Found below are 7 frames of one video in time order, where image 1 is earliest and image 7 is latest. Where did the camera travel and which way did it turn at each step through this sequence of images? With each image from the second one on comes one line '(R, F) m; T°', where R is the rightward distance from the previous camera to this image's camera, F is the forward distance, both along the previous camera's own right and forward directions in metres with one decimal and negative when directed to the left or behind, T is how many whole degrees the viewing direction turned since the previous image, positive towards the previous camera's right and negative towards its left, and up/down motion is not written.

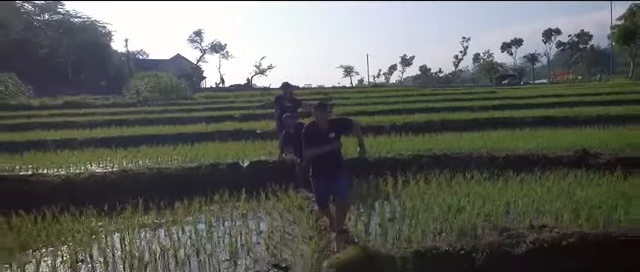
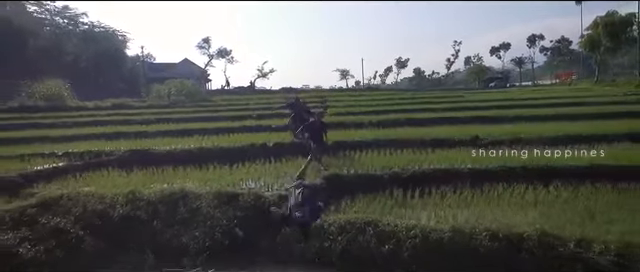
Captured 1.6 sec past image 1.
(0.0, -3.8) m; 0°
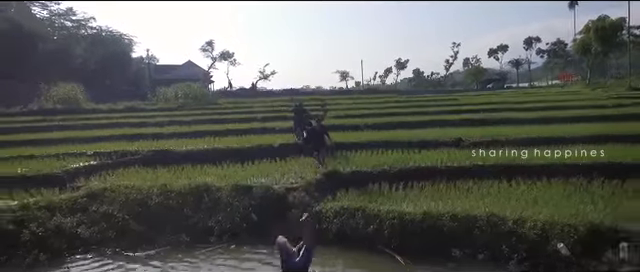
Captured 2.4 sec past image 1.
(0.0, -1.2) m; 0°
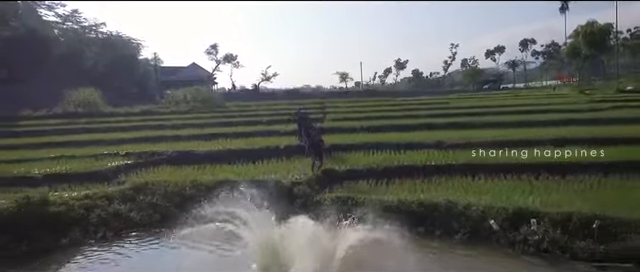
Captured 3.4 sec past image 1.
(0.0, -1.7) m; 0°
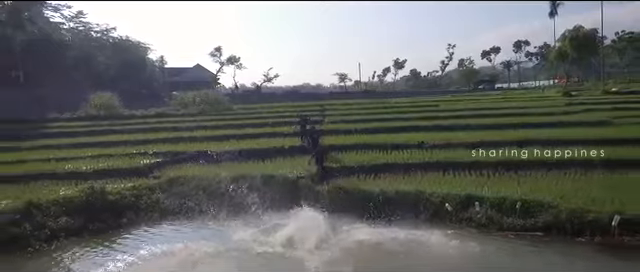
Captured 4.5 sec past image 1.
(0.0, -2.1) m; 0°
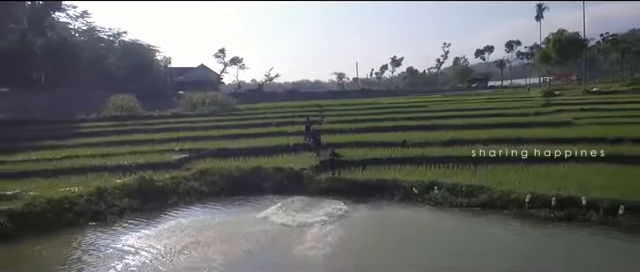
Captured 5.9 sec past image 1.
(0.0, -2.7) m; 0°
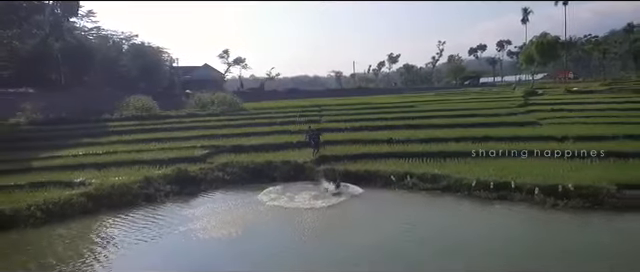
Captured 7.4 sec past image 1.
(0.0, -3.2) m; 0°
